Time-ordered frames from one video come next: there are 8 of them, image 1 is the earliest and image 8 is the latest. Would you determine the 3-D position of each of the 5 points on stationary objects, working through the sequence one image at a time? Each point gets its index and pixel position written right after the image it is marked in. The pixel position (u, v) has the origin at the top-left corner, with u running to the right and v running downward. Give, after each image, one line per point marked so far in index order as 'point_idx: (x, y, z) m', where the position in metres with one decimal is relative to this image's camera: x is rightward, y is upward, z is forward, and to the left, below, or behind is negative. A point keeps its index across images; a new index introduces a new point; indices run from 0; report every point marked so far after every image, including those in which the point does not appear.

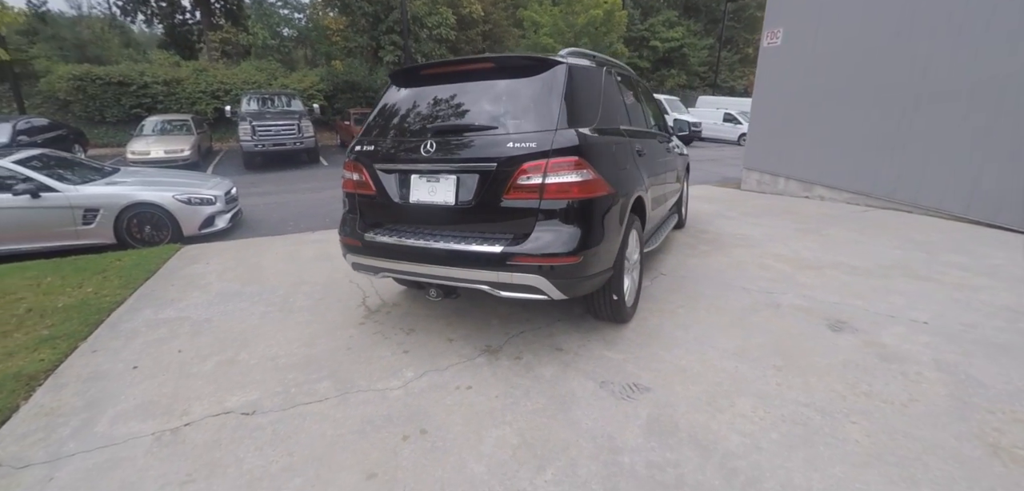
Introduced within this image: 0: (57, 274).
0: (-4.4, -0.3, +4.6) m
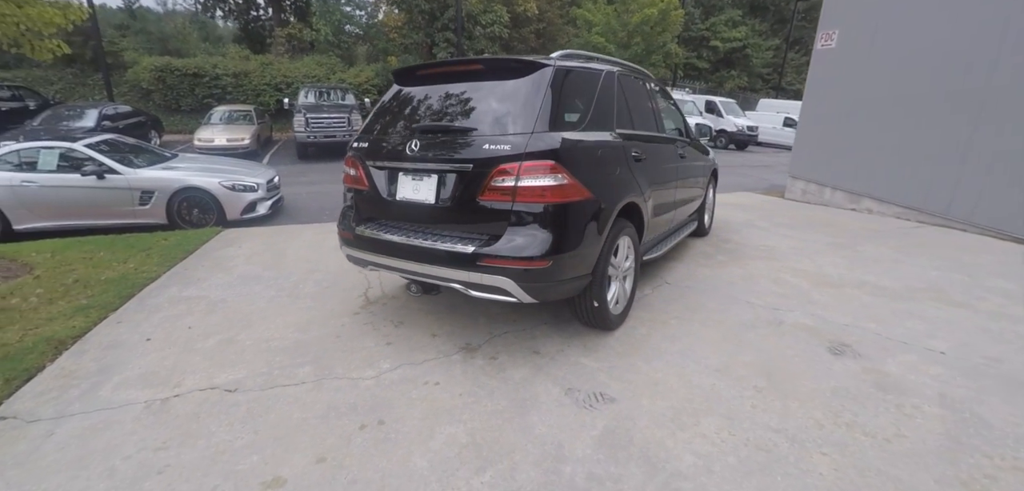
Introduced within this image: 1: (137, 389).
0: (-4.3, 0.0, +5.1) m
1: (-2.1, -0.8, +2.7) m
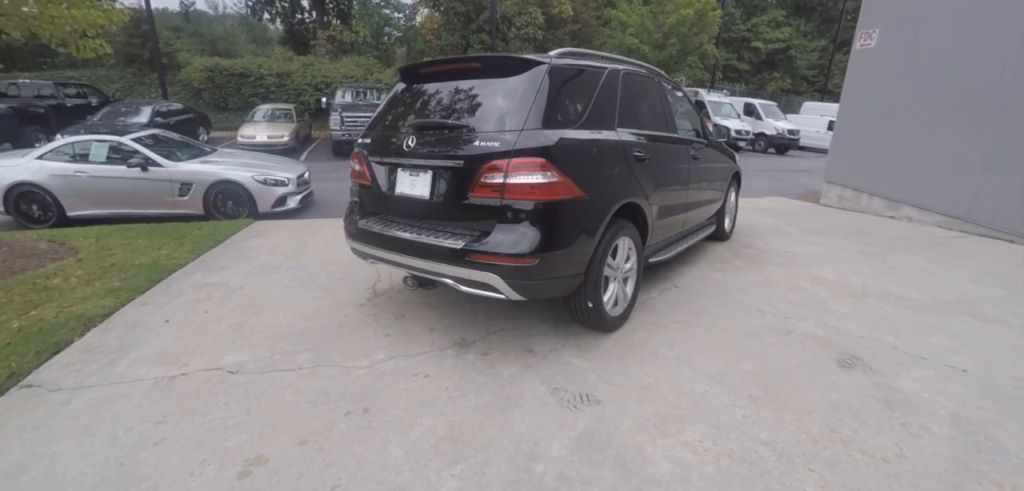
0: (-4.2, +0.1, +5.4) m
1: (-2.2, -0.7, +2.9) m
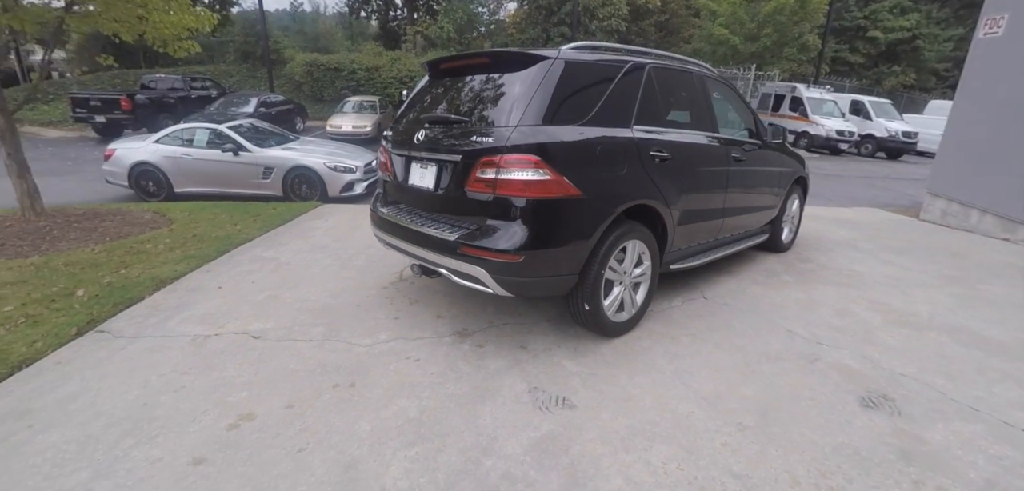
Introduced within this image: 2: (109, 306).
0: (-3.7, +0.4, +6.1) m
1: (-2.2, -0.5, +3.3) m
2: (-3.0, -0.4, +3.5) m
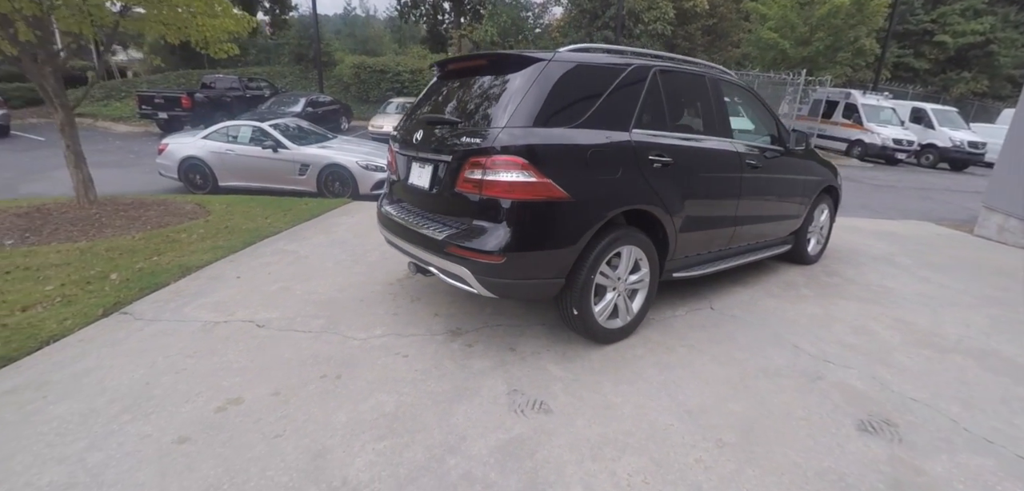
0: (-3.4, +0.5, +6.4) m
1: (-2.3, -0.5, +3.5) m
2: (-3.0, -0.3, +3.7) m
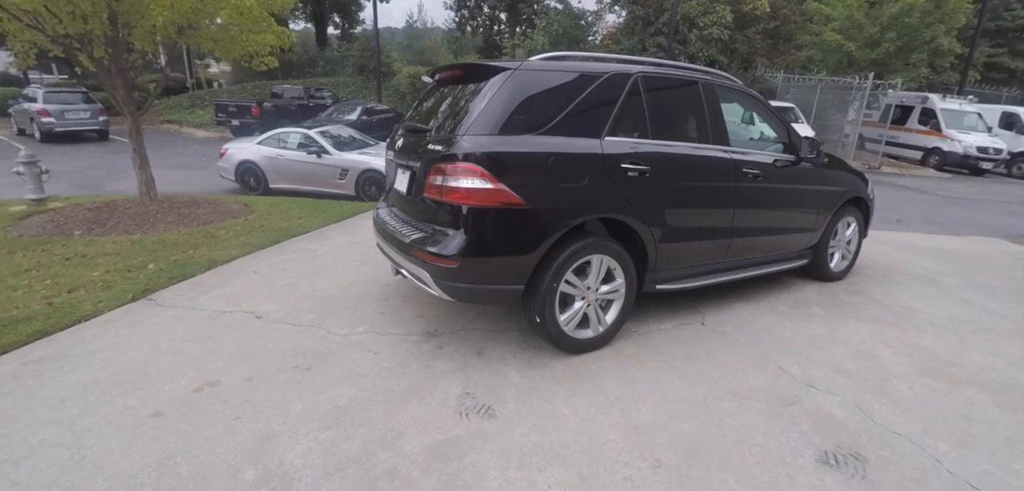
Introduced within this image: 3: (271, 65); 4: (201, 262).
0: (-3.1, +0.5, +6.9) m
1: (-2.4, -0.4, +3.8) m
2: (-3.0, -0.3, +4.2) m
3: (-3.3, +2.5, +6.6) m
4: (-3.0, -0.2, +4.6) m
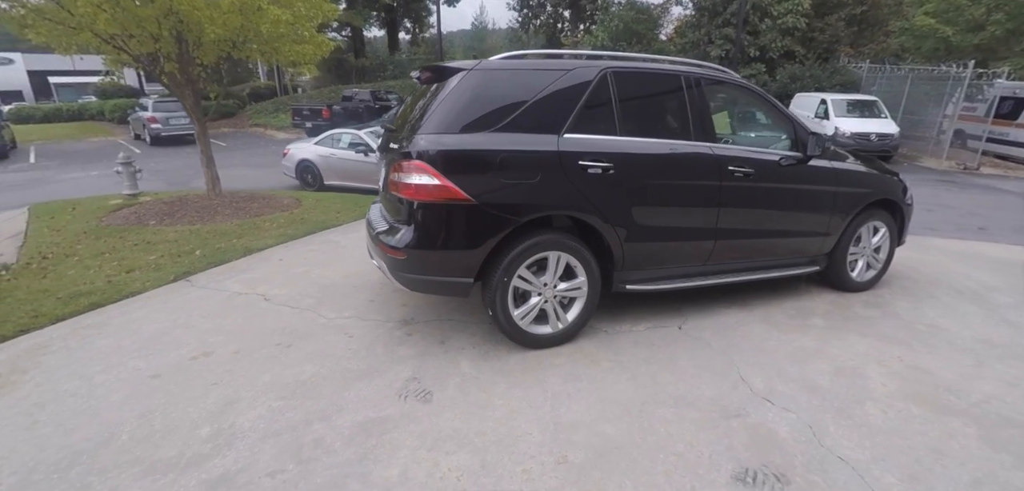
0: (-2.6, +0.7, +7.4) m
1: (-2.5, -0.3, +4.3) m
2: (-3.1, -0.2, +4.7) m
3: (-2.8, +2.7, +7.2) m
4: (-3.0, 0.0, +5.2) m
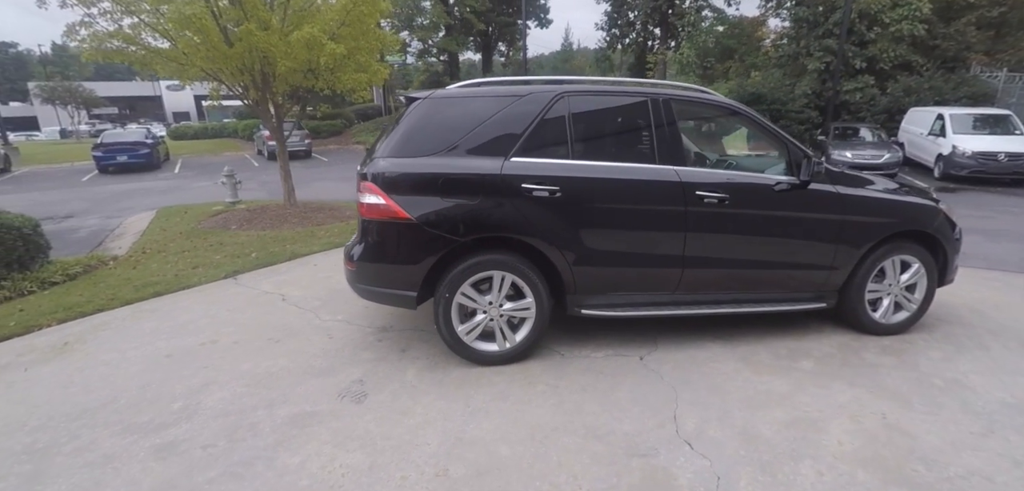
0: (-1.9, +0.5, +8.0) m
1: (-2.5, -0.4, +4.9) m
2: (-3.0, -0.2, +5.5) m
3: (-2.0, +2.5, +7.9) m
4: (-2.8, -0.1, +5.8) m
